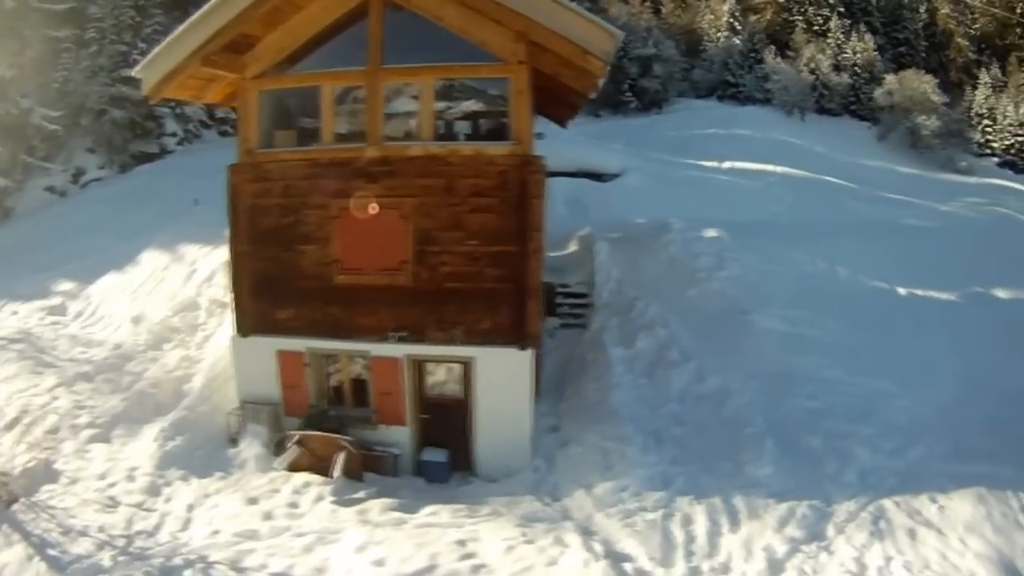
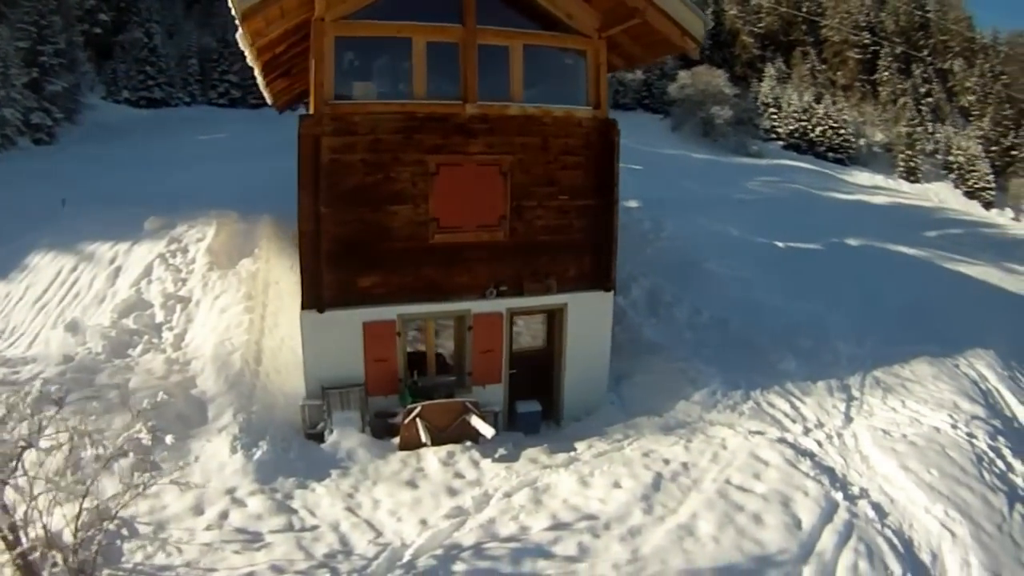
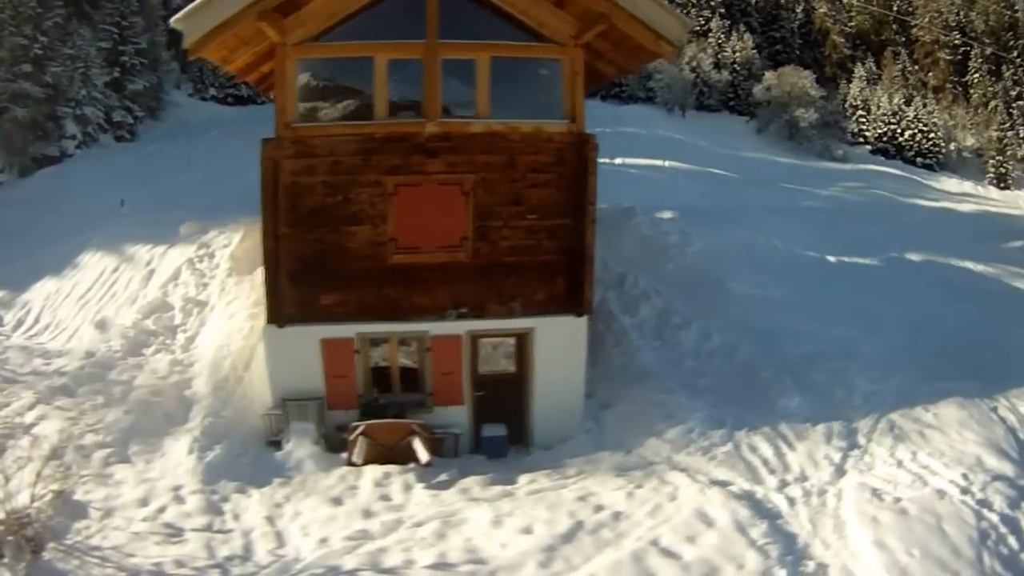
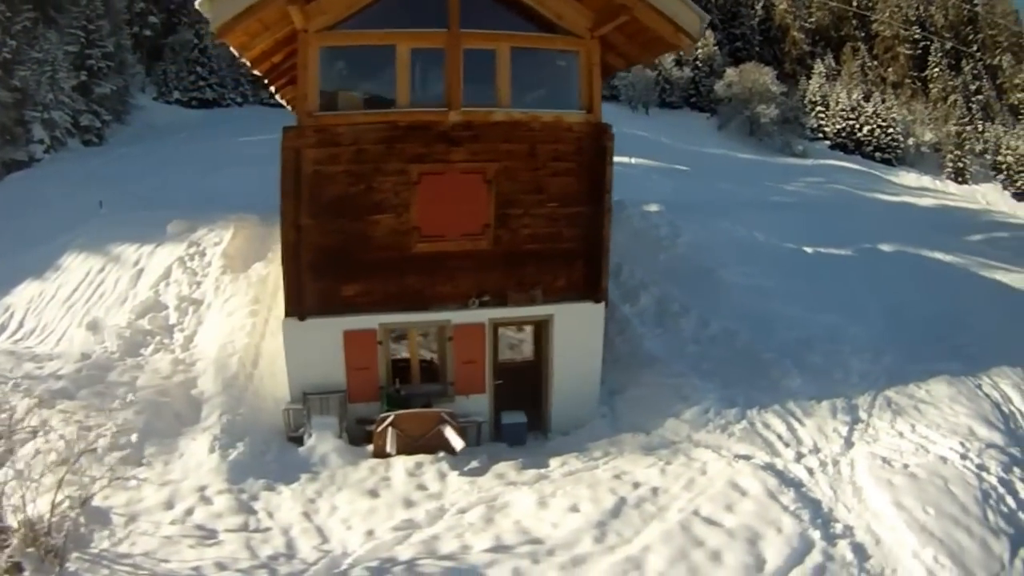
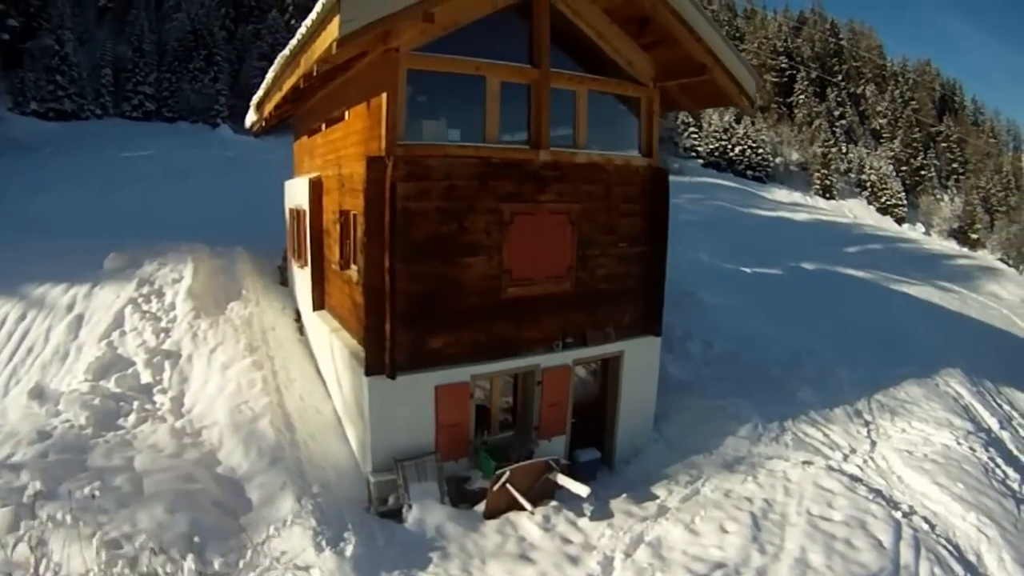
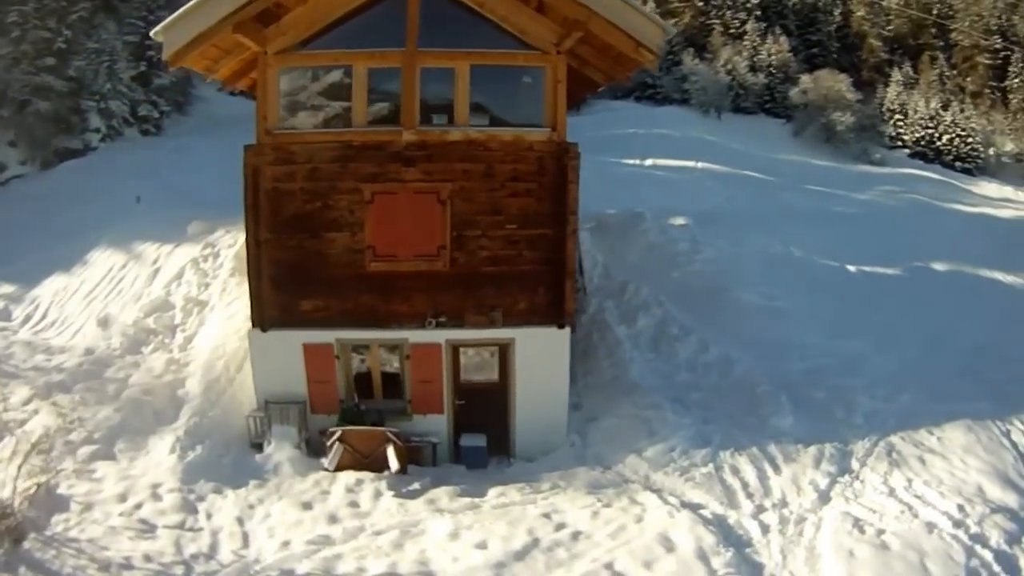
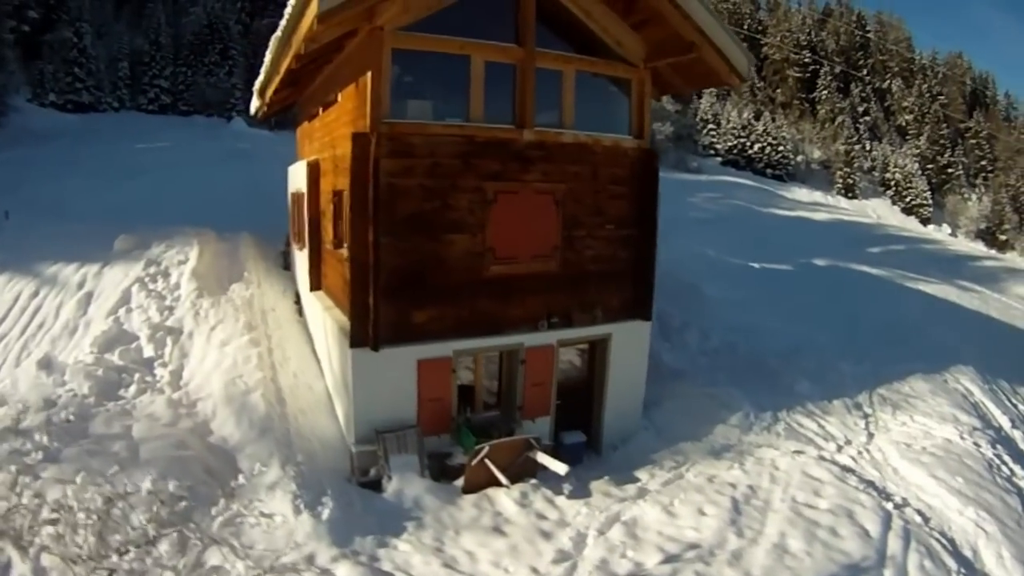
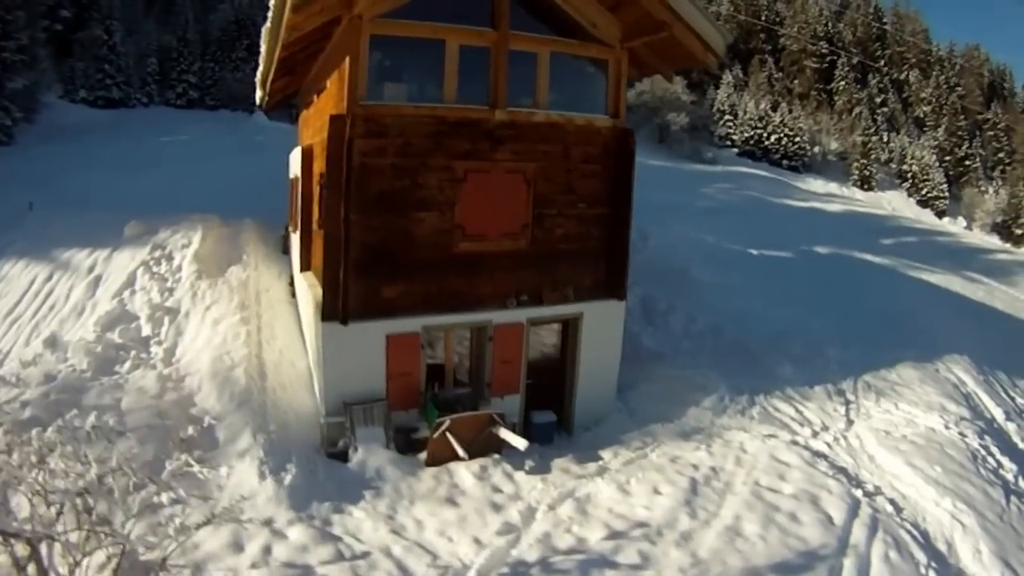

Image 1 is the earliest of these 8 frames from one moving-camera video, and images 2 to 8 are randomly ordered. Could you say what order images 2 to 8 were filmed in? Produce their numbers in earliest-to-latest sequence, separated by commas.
6, 3, 4, 2, 8, 7, 5
